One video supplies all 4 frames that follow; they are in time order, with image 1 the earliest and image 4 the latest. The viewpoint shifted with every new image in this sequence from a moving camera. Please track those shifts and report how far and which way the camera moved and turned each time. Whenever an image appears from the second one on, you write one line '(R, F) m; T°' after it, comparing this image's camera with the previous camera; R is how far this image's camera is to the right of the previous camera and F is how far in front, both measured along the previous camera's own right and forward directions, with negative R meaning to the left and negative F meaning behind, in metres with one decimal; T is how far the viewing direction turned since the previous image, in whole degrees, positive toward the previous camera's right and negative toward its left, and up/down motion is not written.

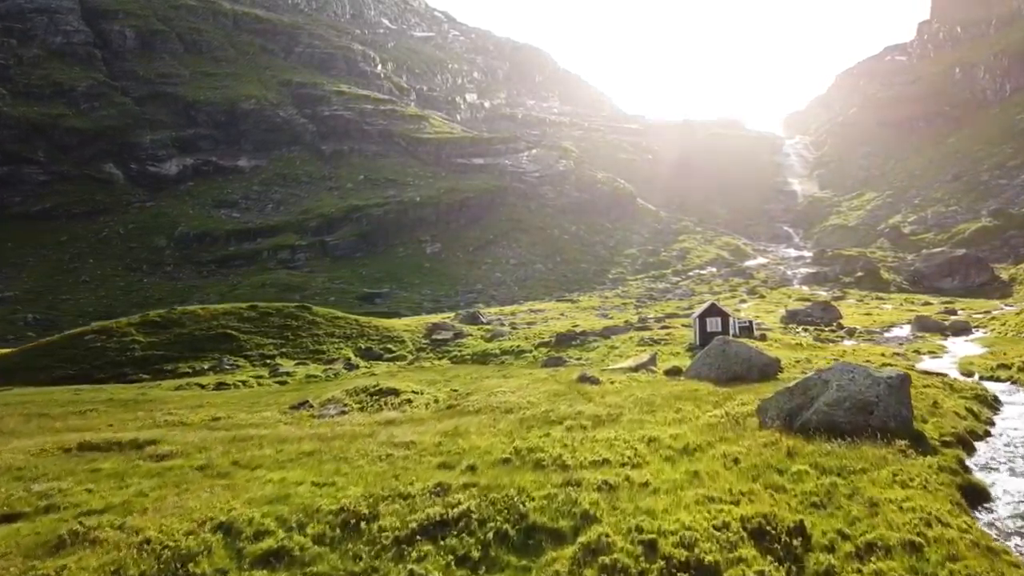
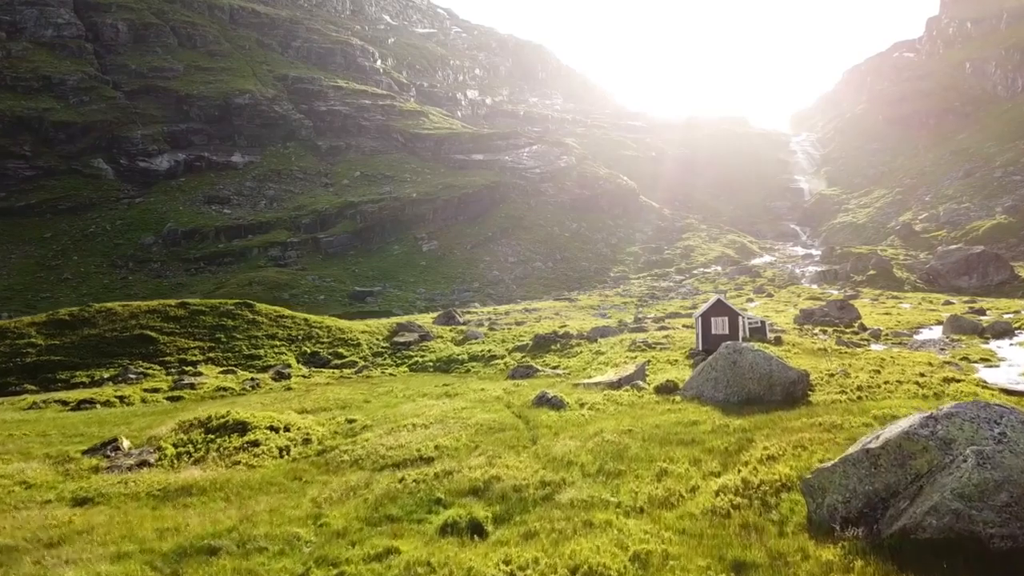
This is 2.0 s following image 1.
(+3.0, +9.2) m; 0°
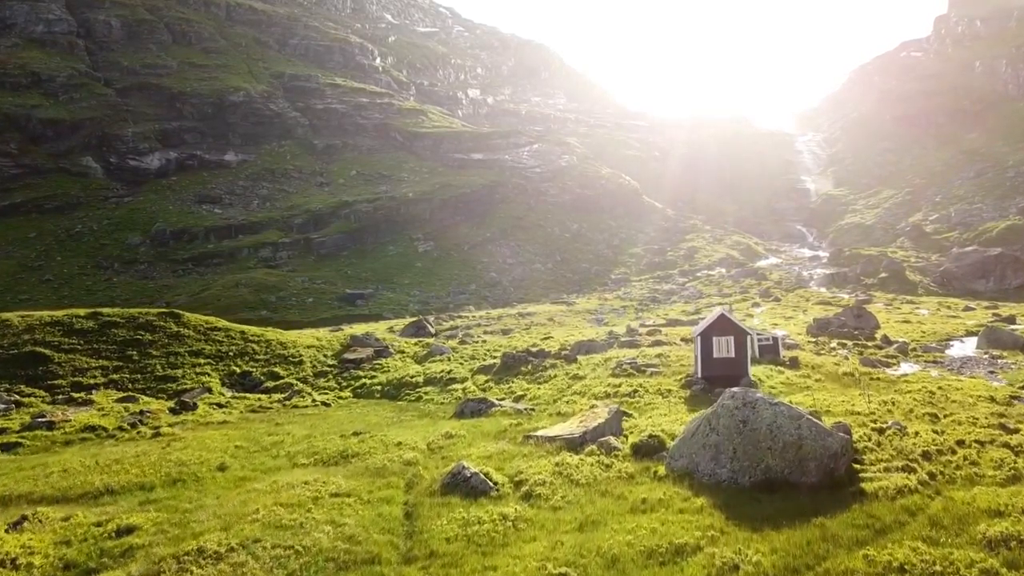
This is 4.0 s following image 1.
(+2.9, +8.4) m; 0°
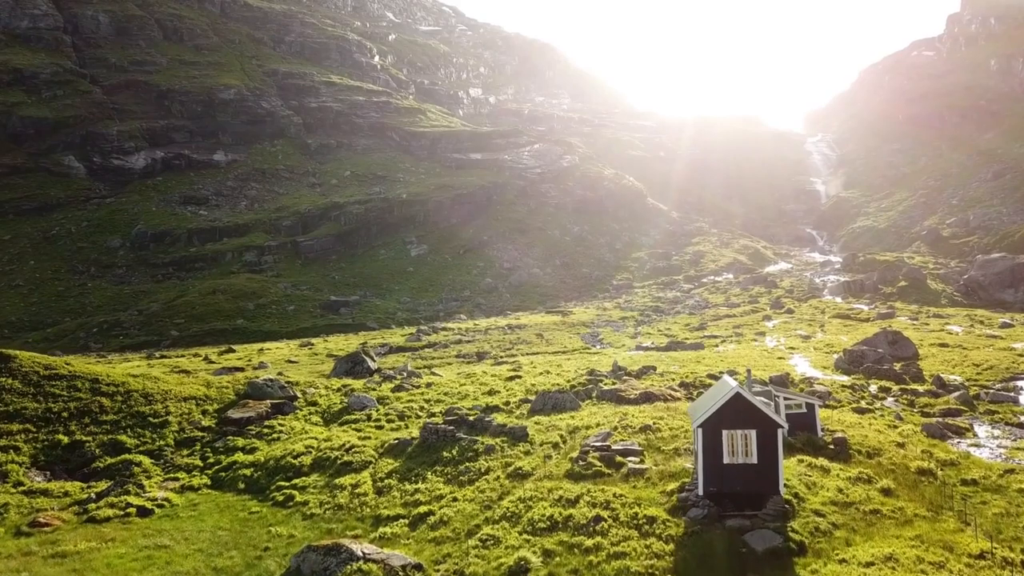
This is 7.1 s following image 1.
(+4.2, +12.9) m; -1°
